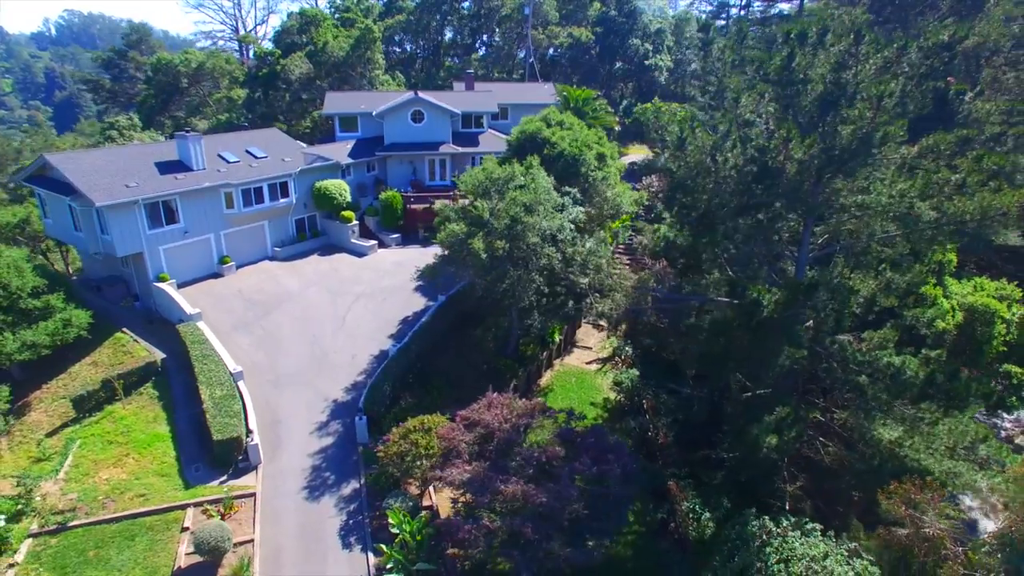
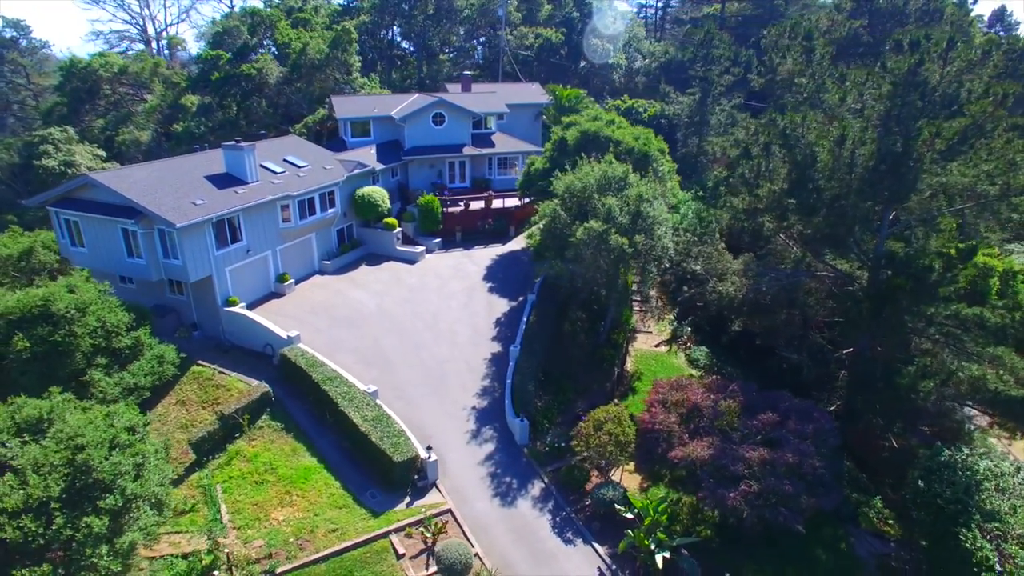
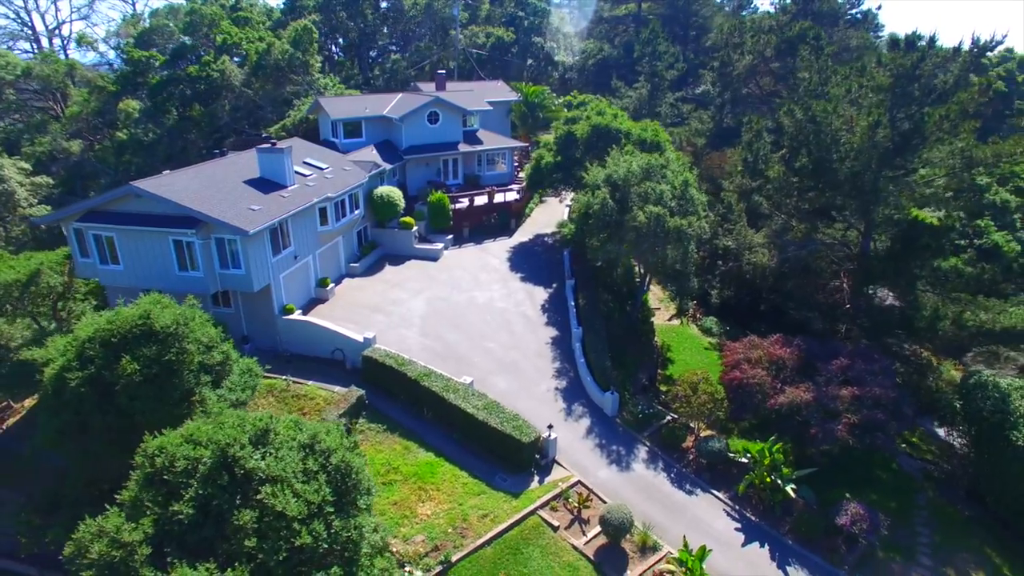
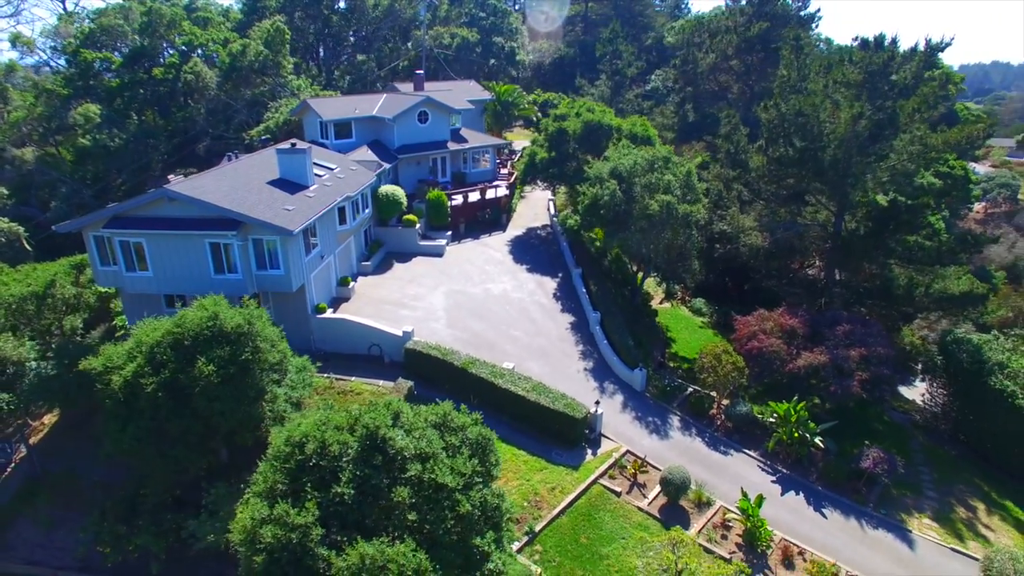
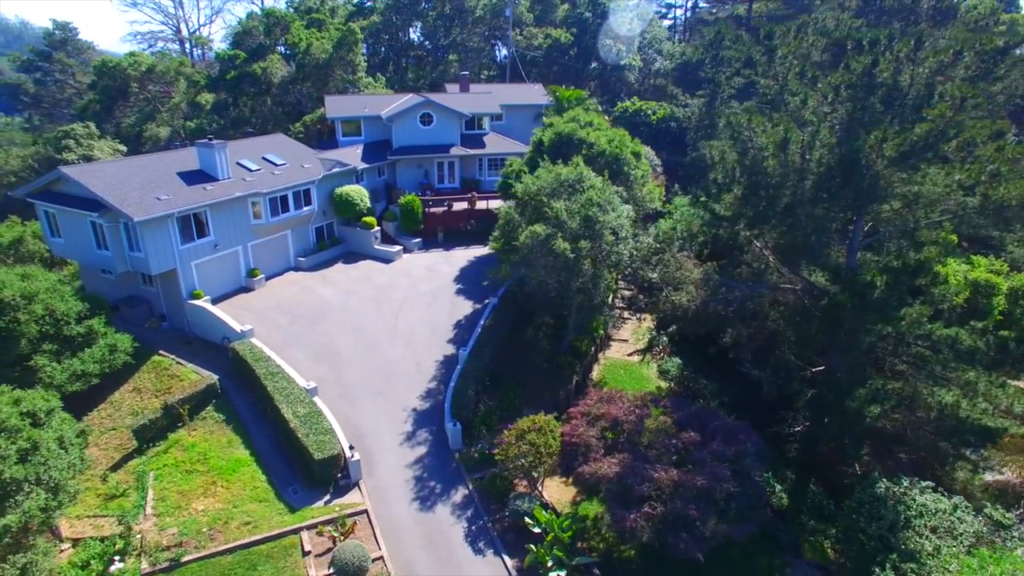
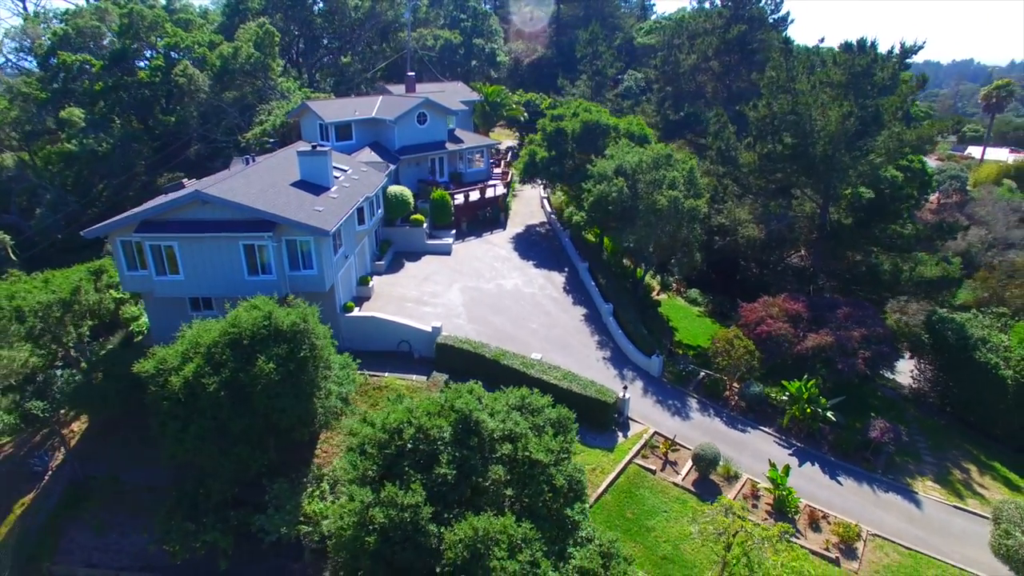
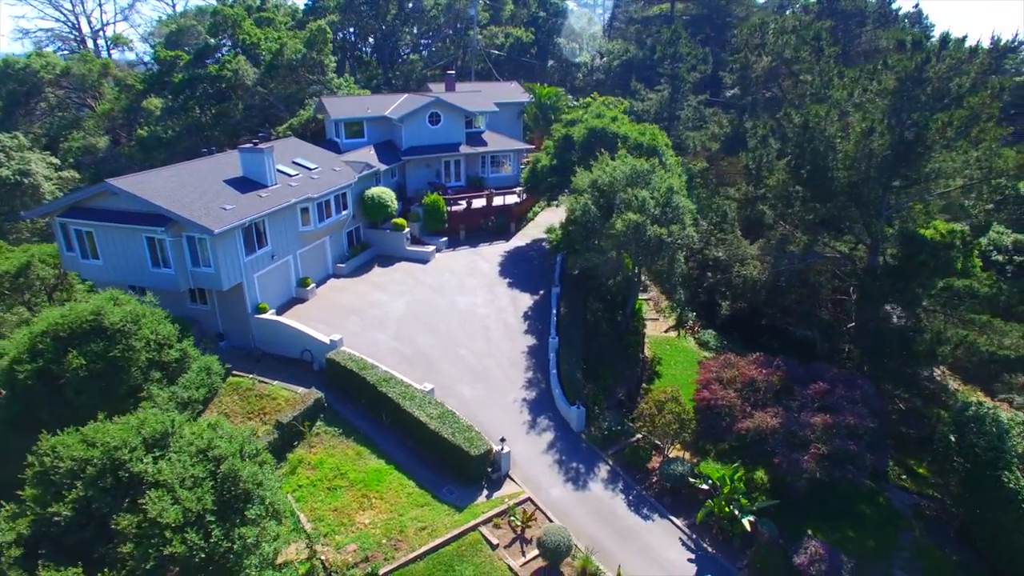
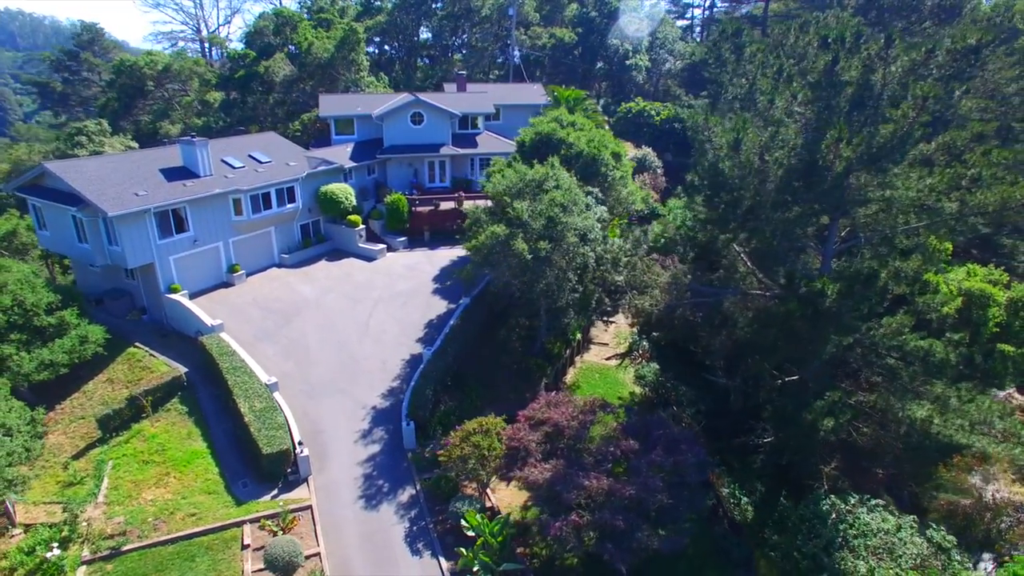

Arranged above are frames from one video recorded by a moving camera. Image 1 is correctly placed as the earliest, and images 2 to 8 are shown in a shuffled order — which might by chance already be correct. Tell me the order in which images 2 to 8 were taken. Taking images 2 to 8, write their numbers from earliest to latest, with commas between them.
8, 5, 2, 7, 3, 4, 6
